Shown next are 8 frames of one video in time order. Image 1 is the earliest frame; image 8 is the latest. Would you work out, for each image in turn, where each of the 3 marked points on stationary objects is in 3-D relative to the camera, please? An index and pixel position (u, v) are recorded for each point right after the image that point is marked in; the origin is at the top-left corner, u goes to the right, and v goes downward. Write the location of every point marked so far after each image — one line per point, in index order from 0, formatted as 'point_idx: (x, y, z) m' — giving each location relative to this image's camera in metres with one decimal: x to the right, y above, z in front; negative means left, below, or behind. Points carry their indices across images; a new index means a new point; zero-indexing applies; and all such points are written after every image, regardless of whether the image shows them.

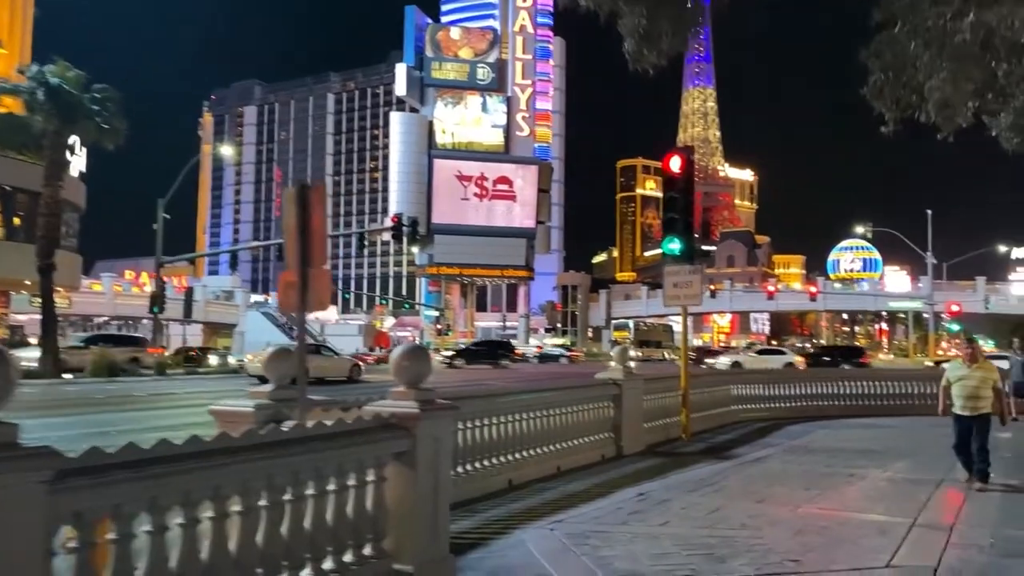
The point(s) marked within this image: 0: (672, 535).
0: (+1.6, -2.5, +8.0) m
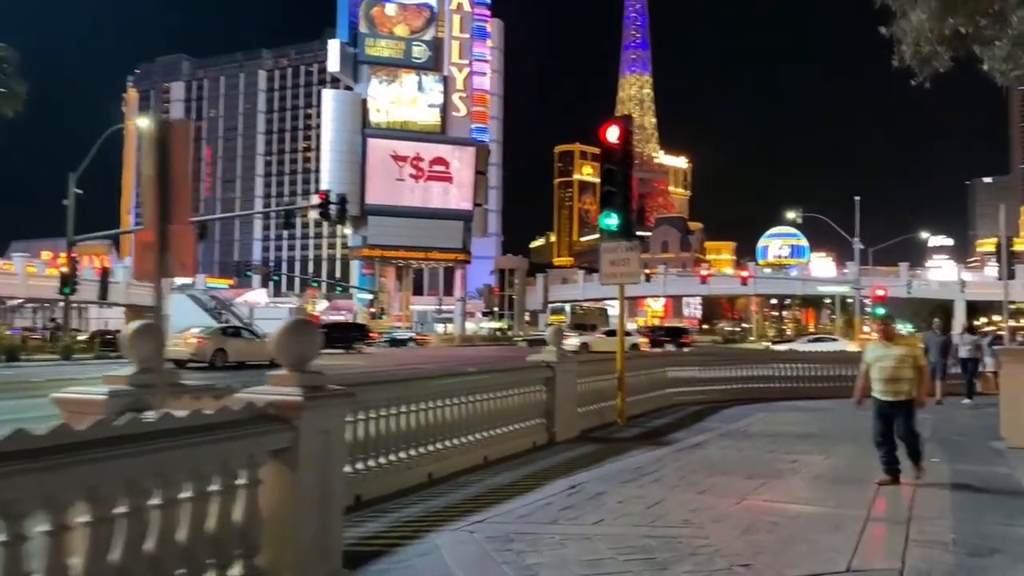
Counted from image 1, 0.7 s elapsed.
0: (+0.8, -2.2, +7.1) m
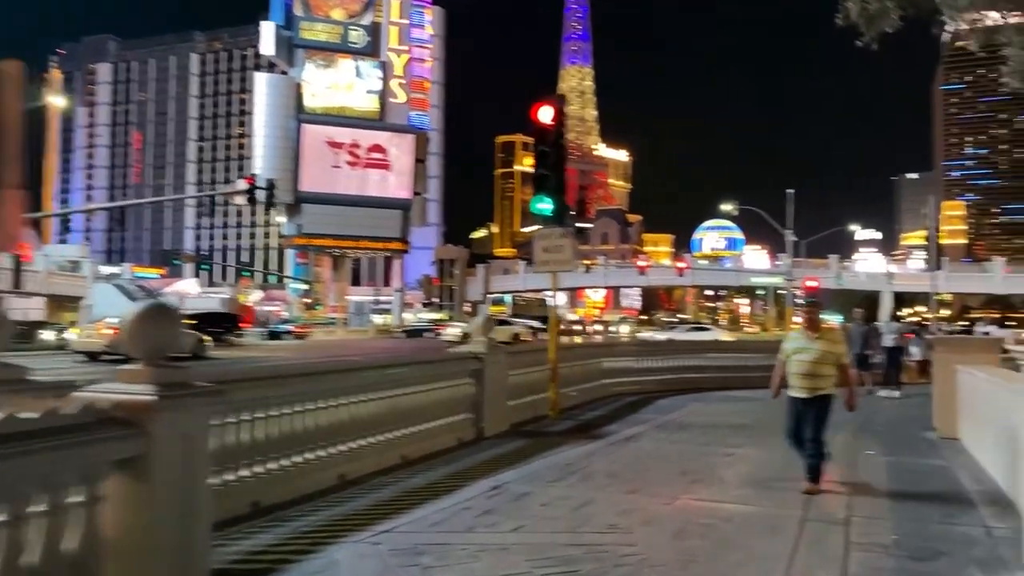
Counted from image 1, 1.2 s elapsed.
0: (+0.1, -2.0, +6.4) m
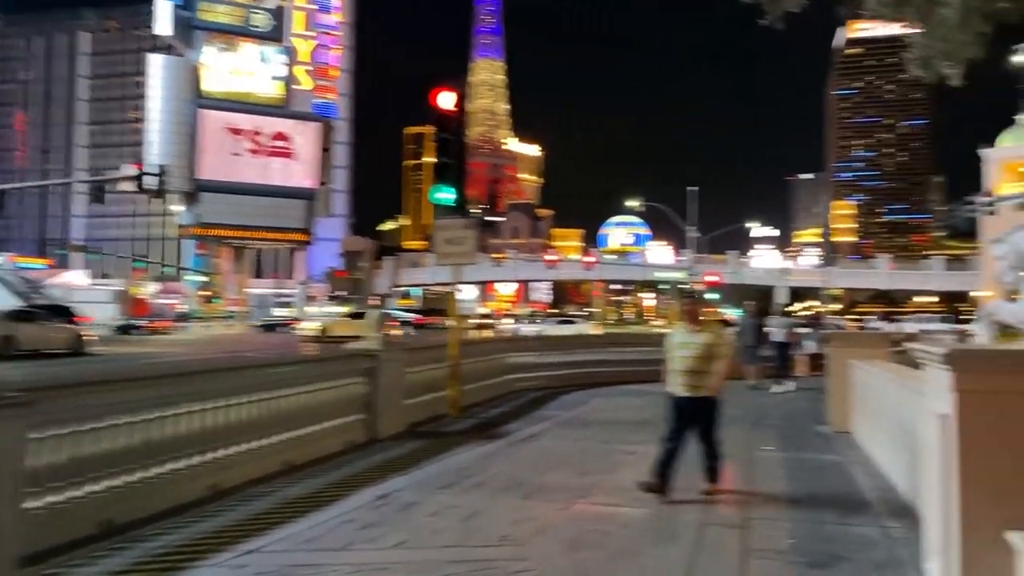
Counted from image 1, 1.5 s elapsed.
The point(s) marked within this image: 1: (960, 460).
0: (-0.8, -2.0, +5.8) m
1: (+2.6, -1.0, +4.6) m
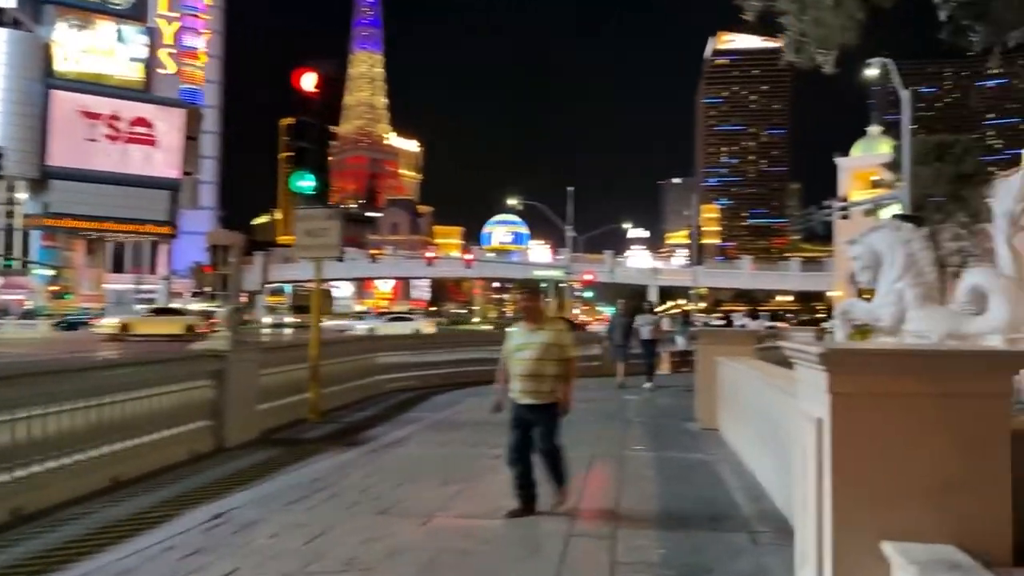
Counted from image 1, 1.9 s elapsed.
0: (-1.7, -2.0, +5.0) m
1: (+1.7, -1.0, +4.4) m
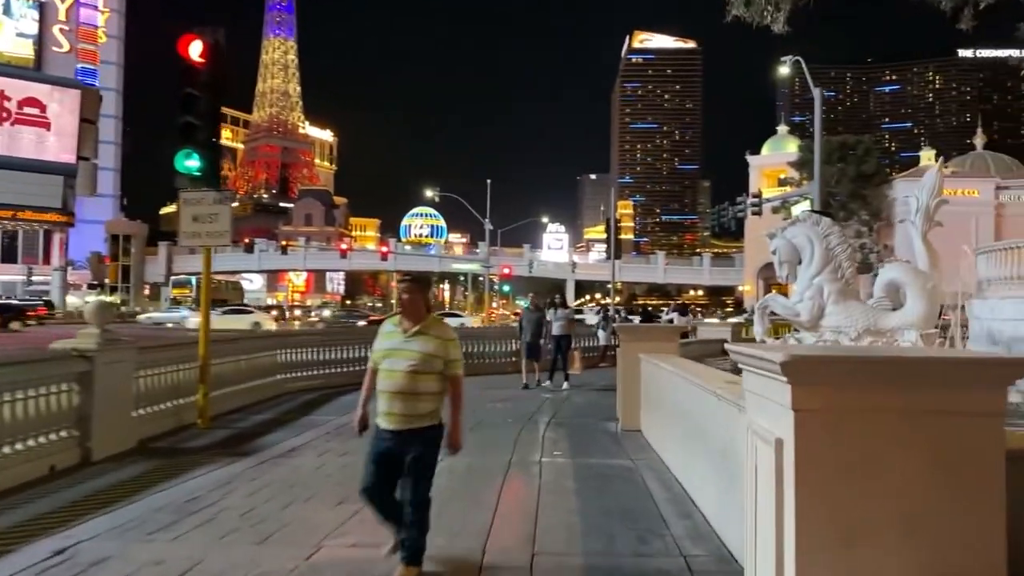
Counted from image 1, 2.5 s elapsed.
0: (-2.3, -1.9, +3.9) m
1: (+1.3, -0.9, +3.6) m
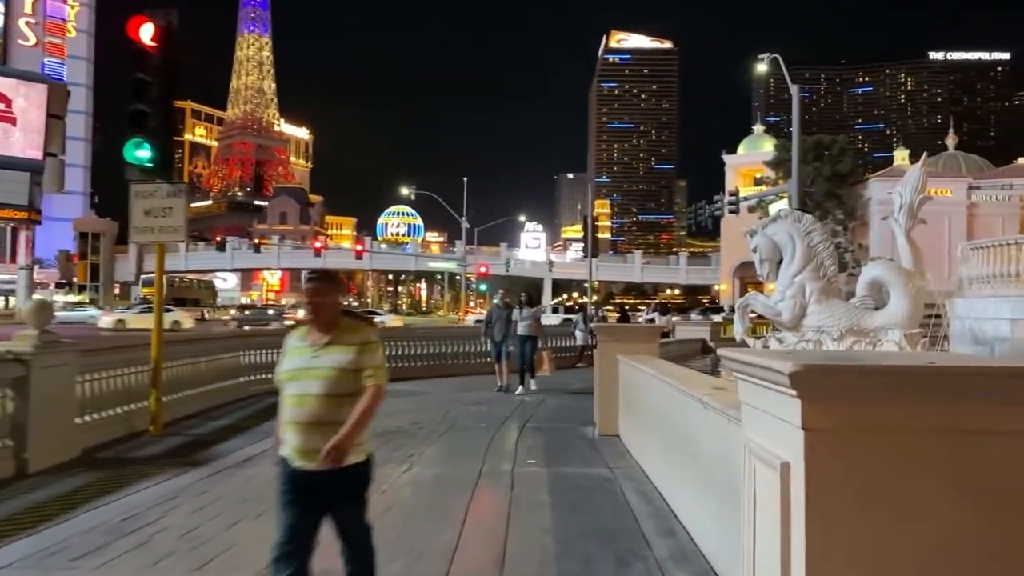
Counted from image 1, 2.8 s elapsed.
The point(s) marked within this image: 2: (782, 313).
0: (-2.4, -1.9, +3.3) m
1: (+1.1, -0.9, +3.1) m
2: (+5.4, -0.5, +16.0) m
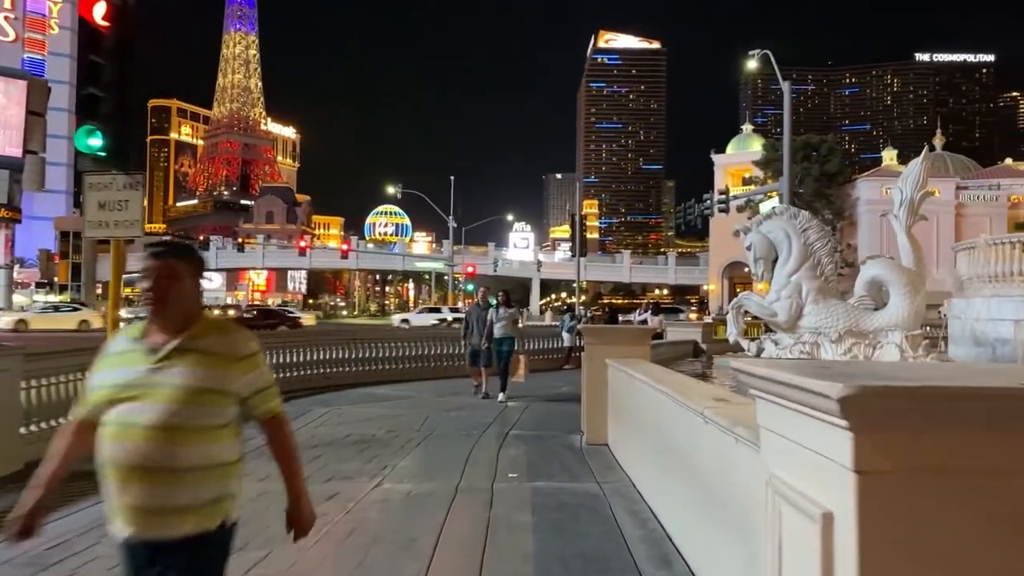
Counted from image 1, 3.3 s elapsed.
0: (-2.6, -1.9, +2.5) m
1: (+1.0, -0.9, +2.3) m
2: (+5.1, -0.5, +15.3) m
